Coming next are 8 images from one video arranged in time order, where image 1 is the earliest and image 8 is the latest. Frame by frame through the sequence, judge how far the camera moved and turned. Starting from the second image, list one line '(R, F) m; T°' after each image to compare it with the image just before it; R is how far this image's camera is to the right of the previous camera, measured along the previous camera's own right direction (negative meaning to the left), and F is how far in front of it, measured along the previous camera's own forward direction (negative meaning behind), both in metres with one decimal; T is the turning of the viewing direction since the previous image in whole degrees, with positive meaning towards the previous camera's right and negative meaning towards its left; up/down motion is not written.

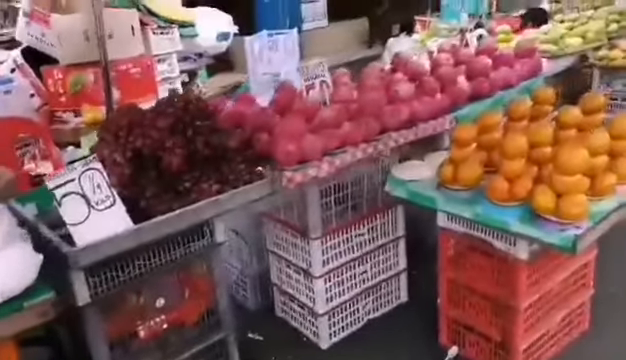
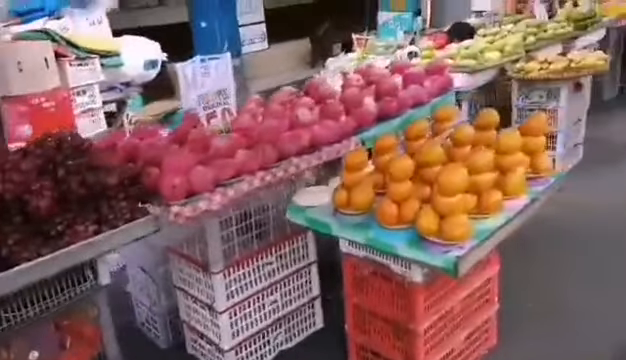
(+0.3, 0.0) m; +4°
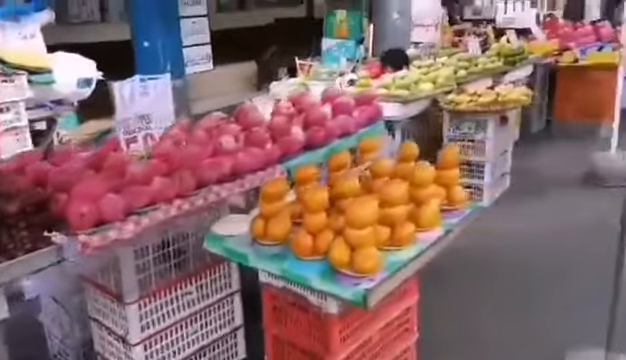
(+0.1, 0.0) m; +5°
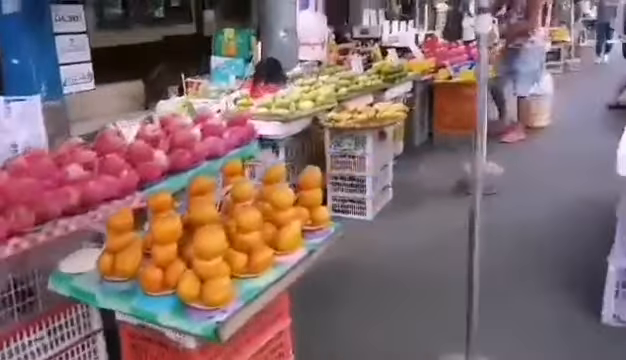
(+0.2, 0.0) m; +10°
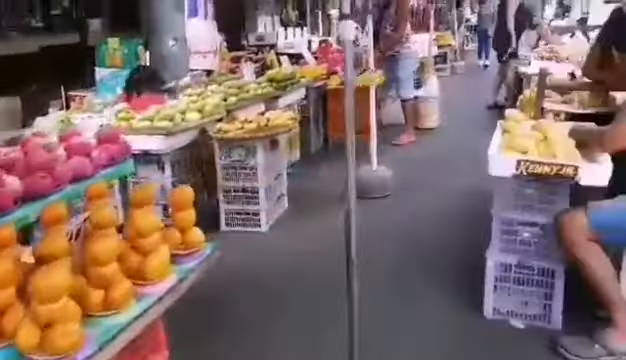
(+0.2, +0.1) m; +10°
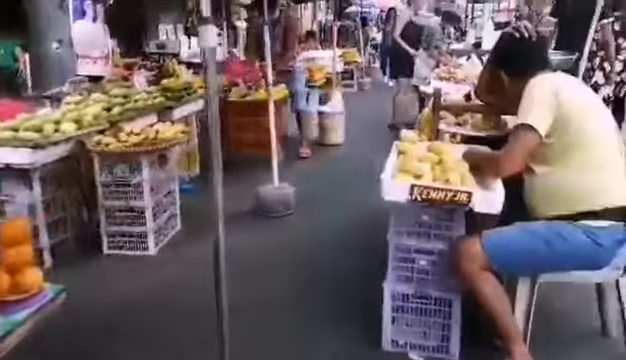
(+0.2, +0.3) m; +10°
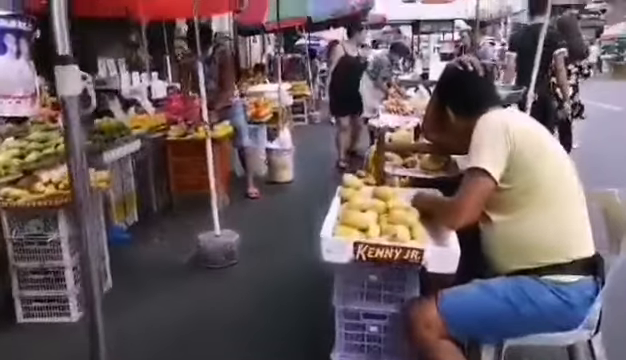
(+0.1, +0.4) m; +5°
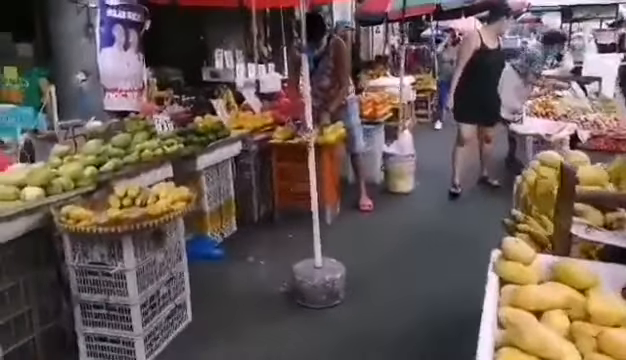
(-0.1, +1.0) m; -13°
